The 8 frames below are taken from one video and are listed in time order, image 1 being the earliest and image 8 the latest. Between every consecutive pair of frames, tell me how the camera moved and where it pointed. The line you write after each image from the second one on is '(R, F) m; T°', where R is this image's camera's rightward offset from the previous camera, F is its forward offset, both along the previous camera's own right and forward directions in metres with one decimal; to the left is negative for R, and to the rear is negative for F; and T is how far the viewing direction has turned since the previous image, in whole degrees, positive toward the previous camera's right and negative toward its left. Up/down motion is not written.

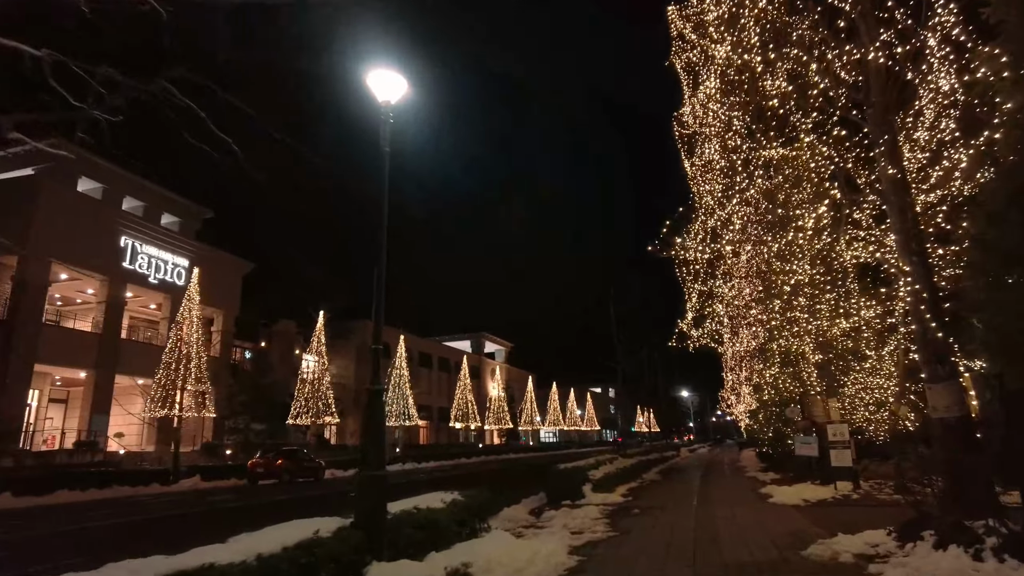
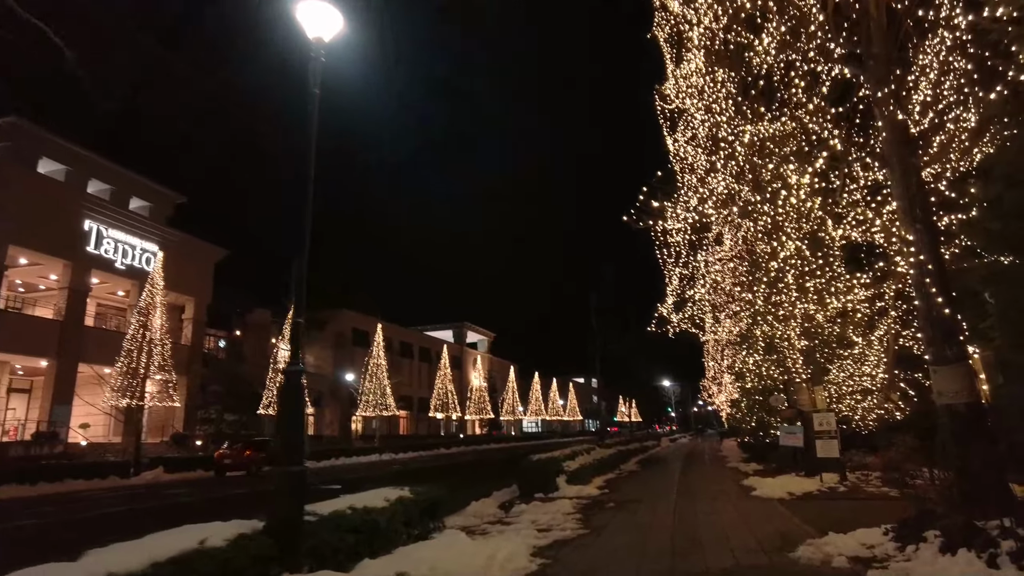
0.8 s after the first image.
(+0.3, +1.1) m; +1°
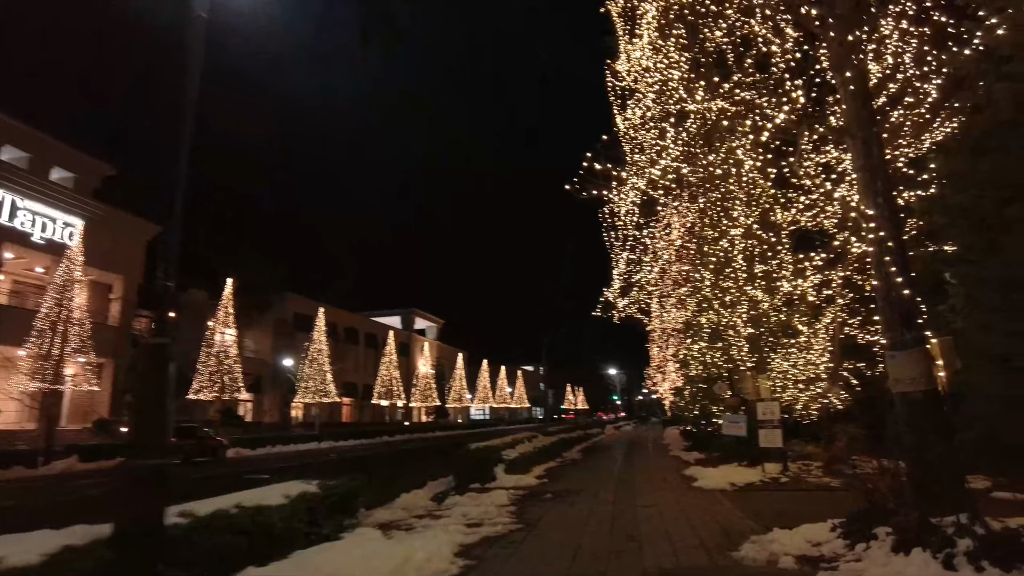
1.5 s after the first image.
(+0.3, +0.9) m; +4°
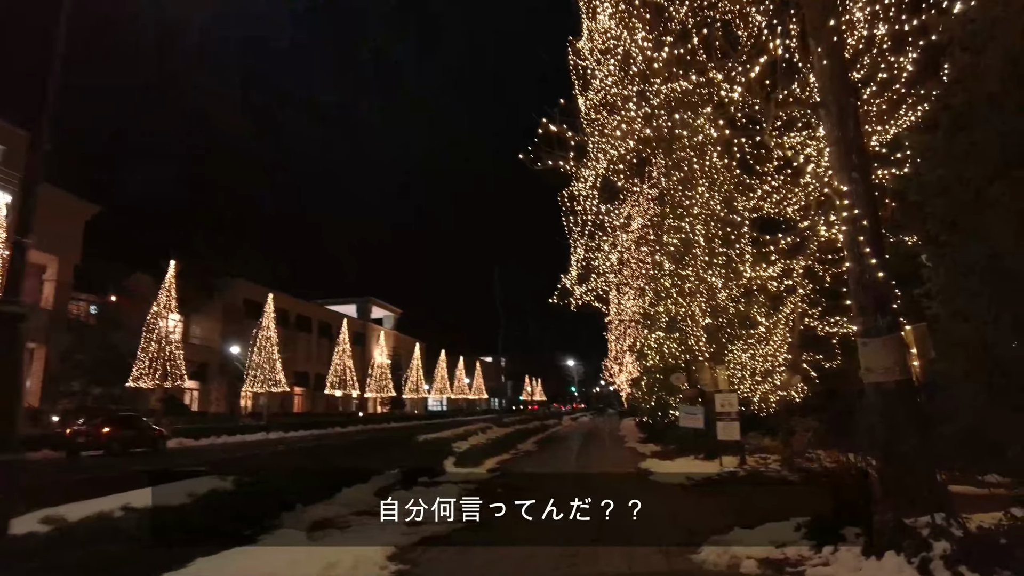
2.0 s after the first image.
(+0.2, +0.8) m; +3°
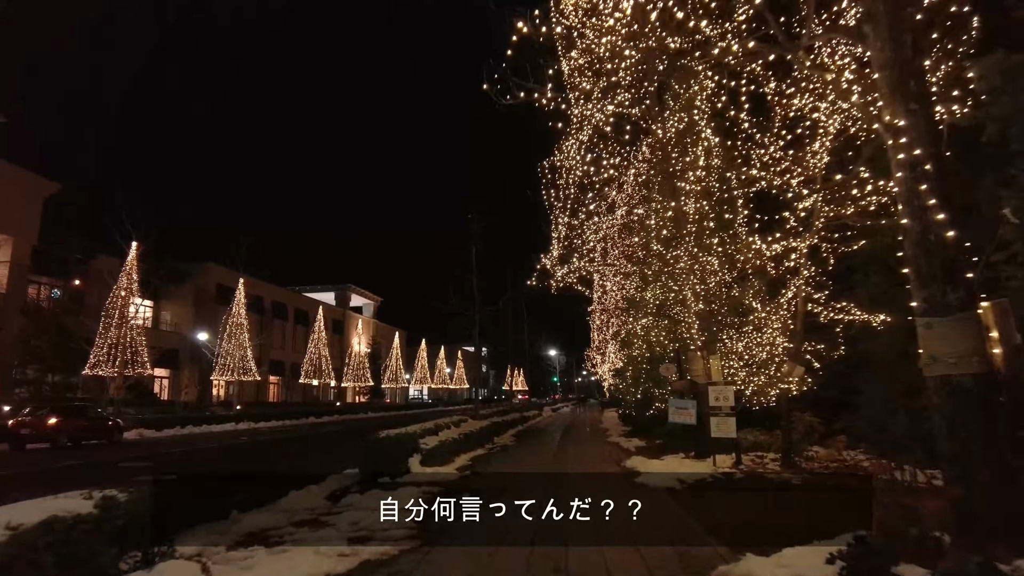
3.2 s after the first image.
(+0.2, +1.8) m; +1°
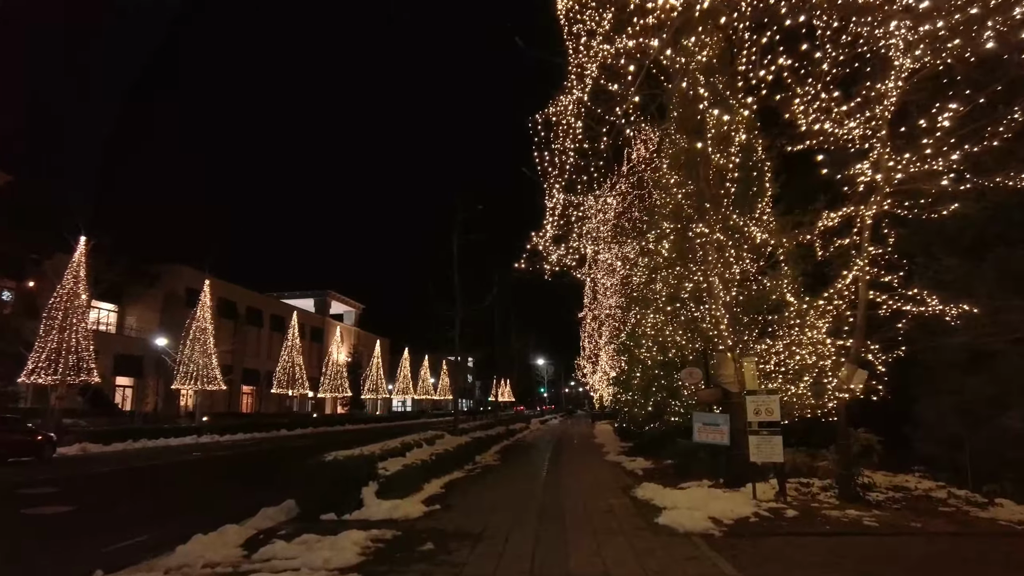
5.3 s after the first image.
(+0.1, +3.4) m; +1°
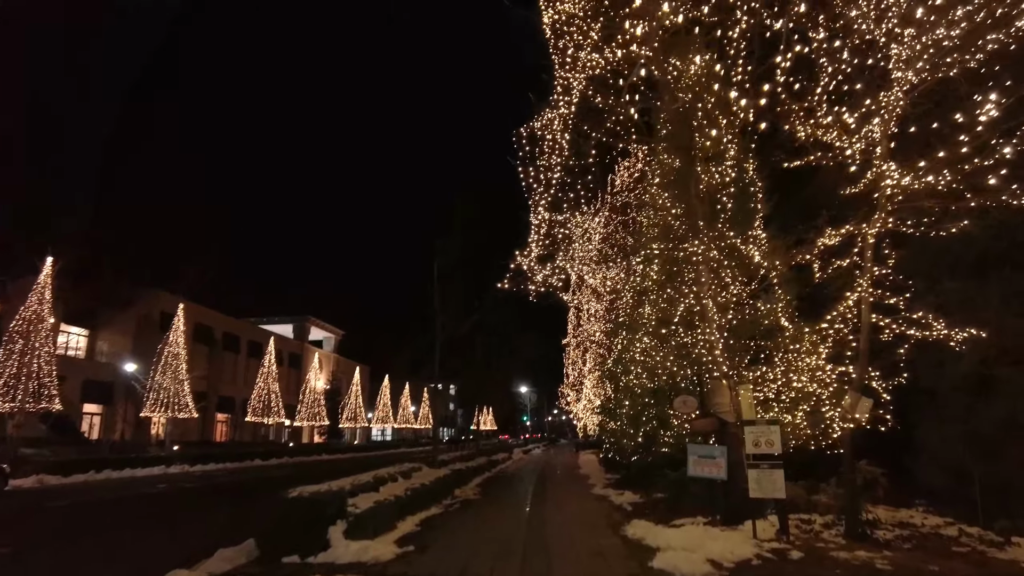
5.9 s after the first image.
(0.0, +0.9) m; +1°
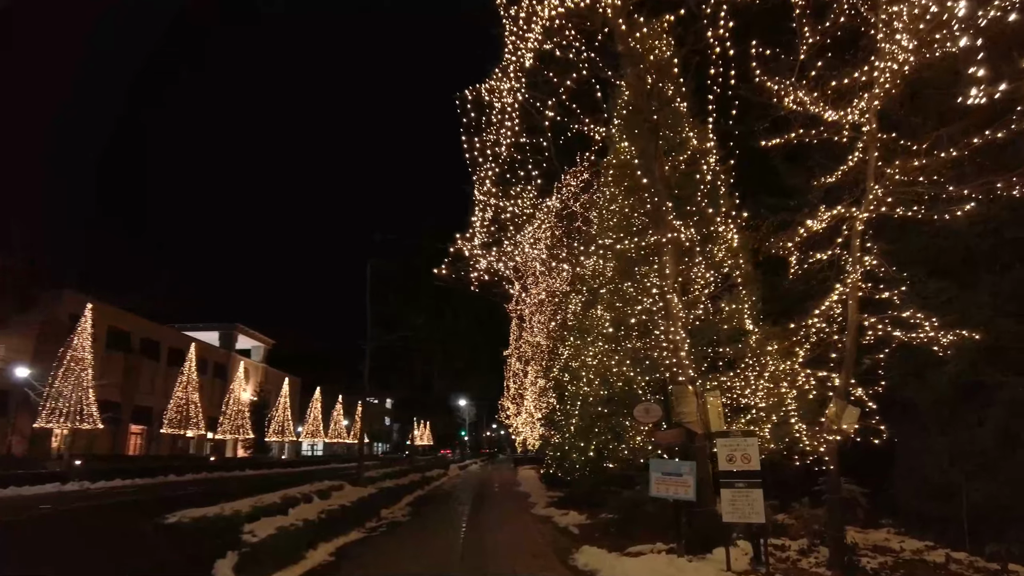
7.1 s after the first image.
(0.0, +1.8) m; +5°
